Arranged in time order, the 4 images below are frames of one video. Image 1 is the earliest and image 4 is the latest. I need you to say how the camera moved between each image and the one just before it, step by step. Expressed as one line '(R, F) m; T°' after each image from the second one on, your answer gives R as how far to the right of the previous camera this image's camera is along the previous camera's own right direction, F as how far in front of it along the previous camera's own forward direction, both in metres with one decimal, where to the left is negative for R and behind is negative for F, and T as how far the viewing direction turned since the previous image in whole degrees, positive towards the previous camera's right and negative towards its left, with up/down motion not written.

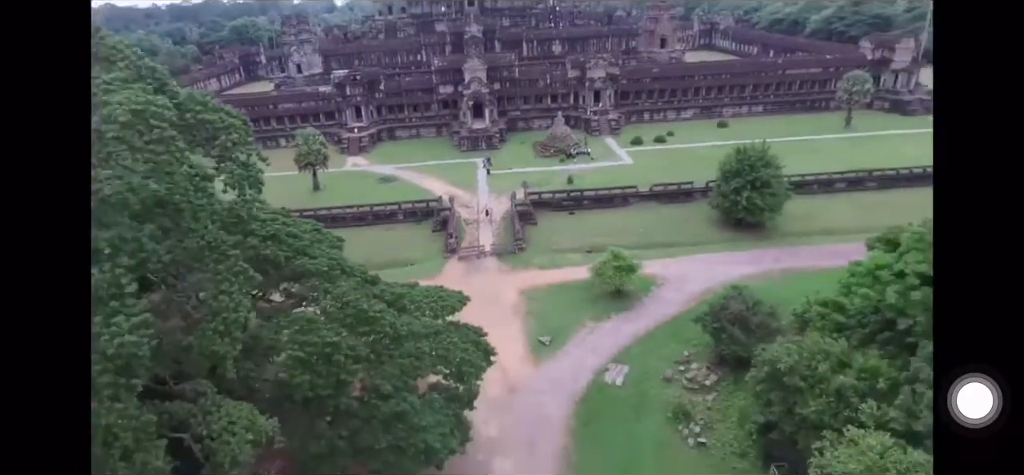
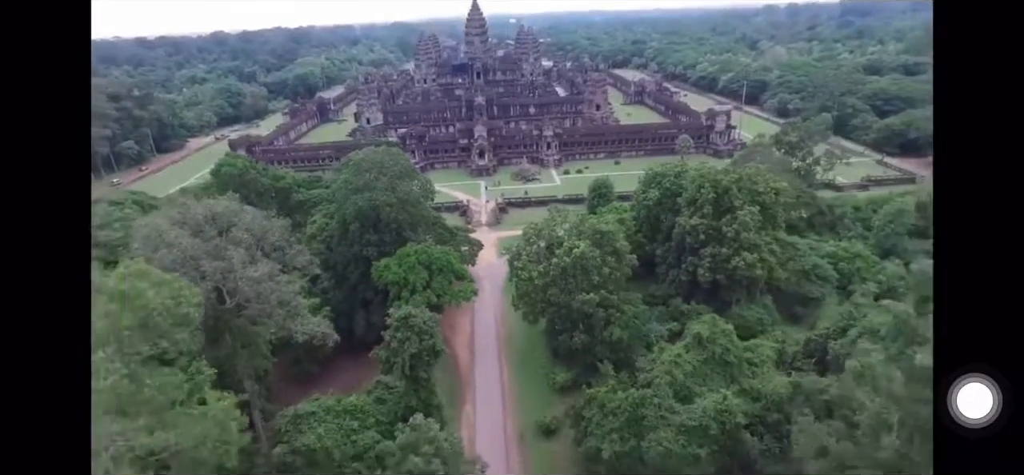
(+0.4, -7.4) m; 0°
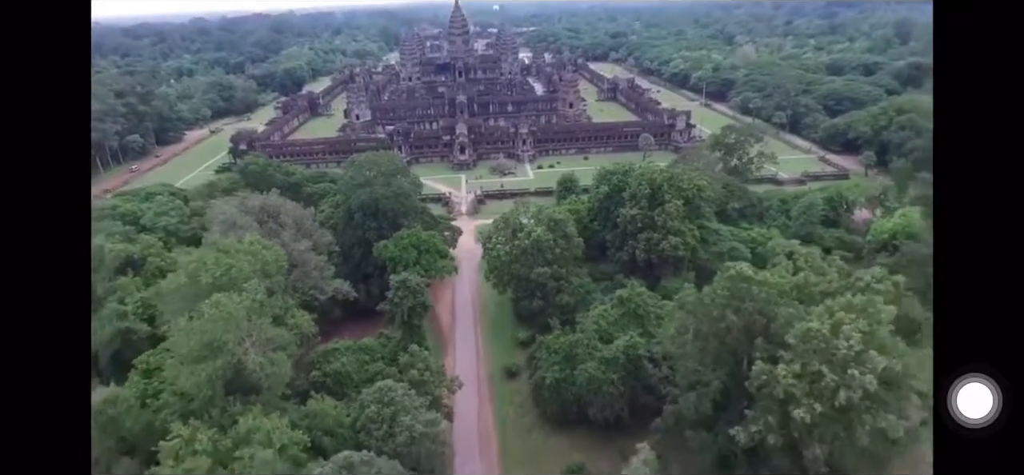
(+0.1, -2.0) m; +1°
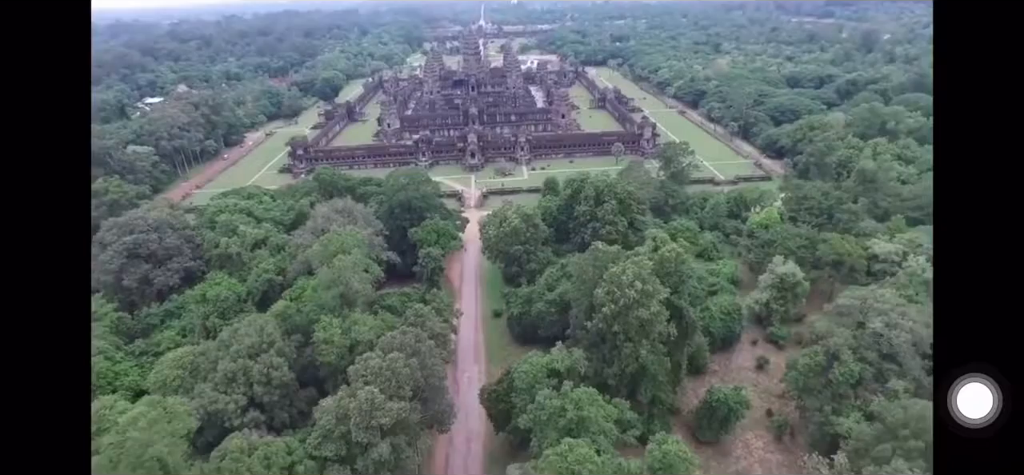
(+0.5, -4.8) m; -1°
